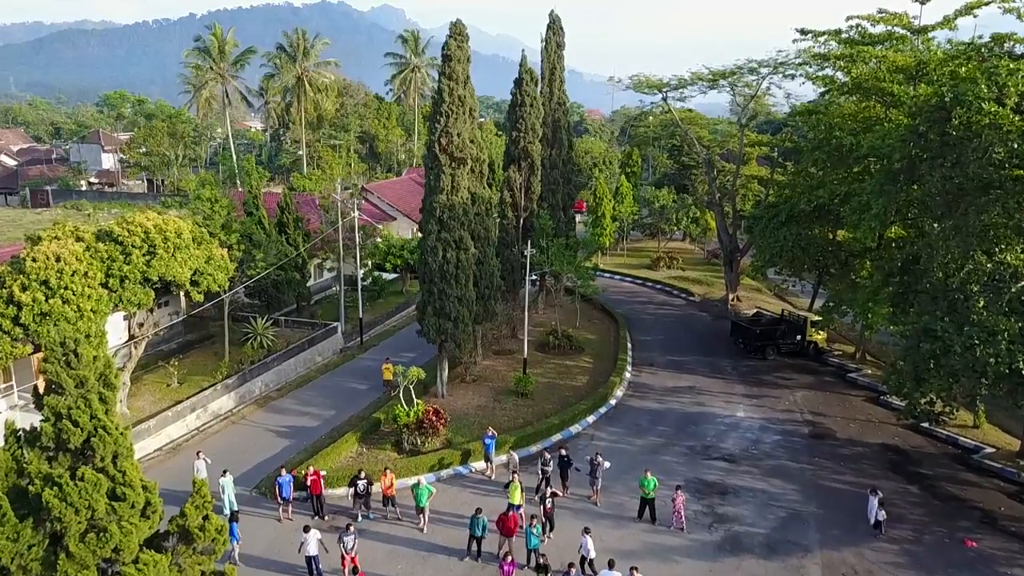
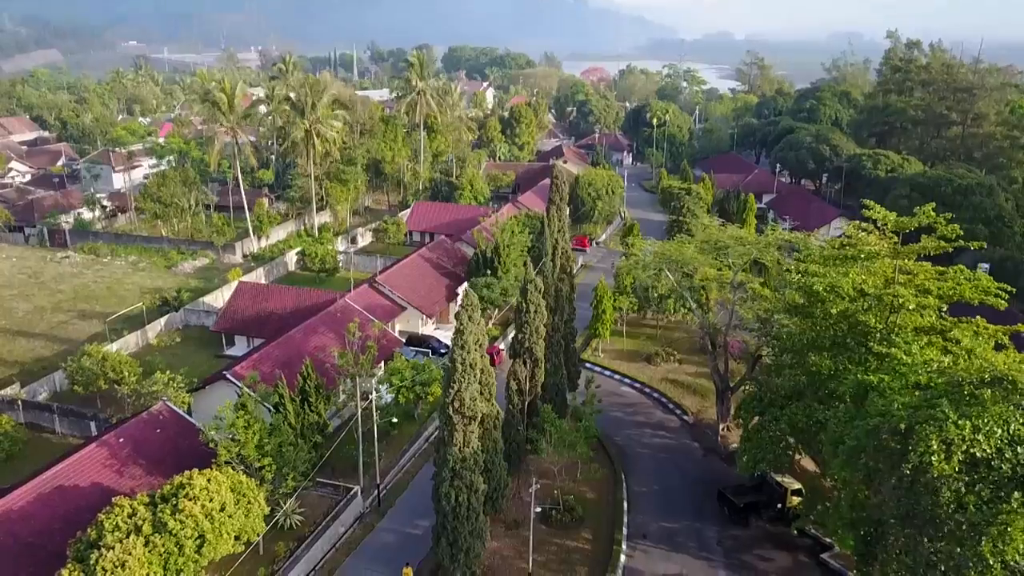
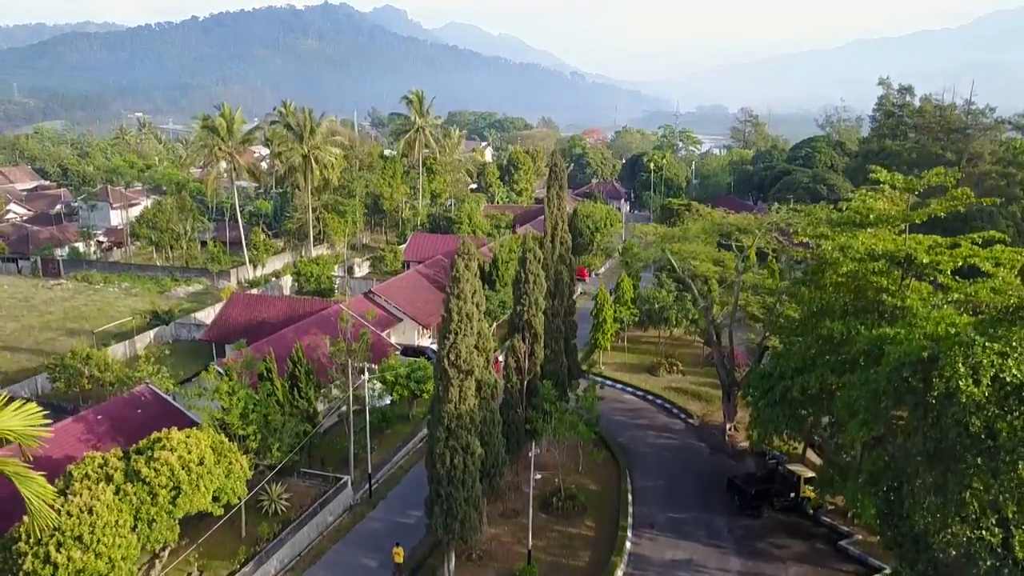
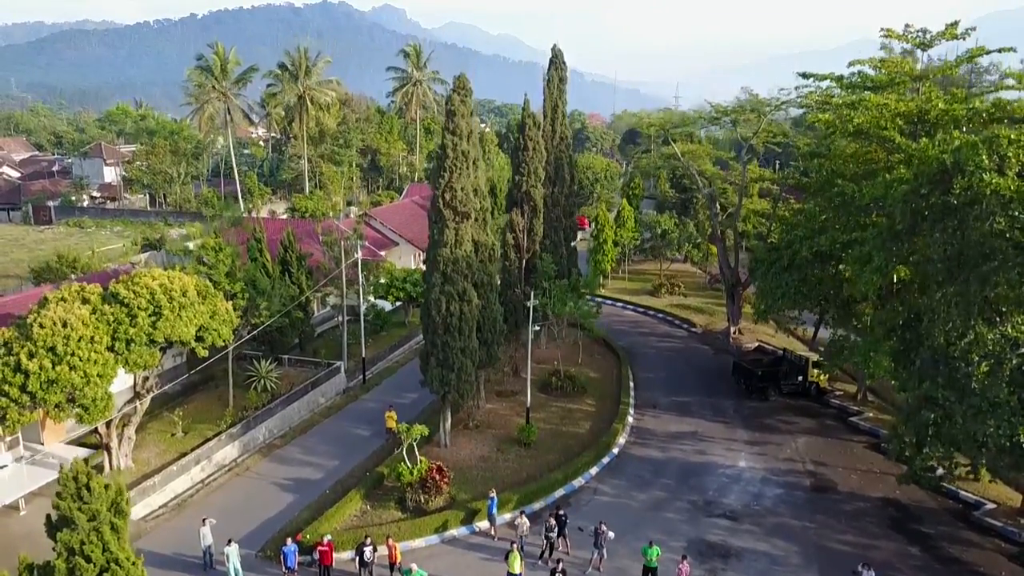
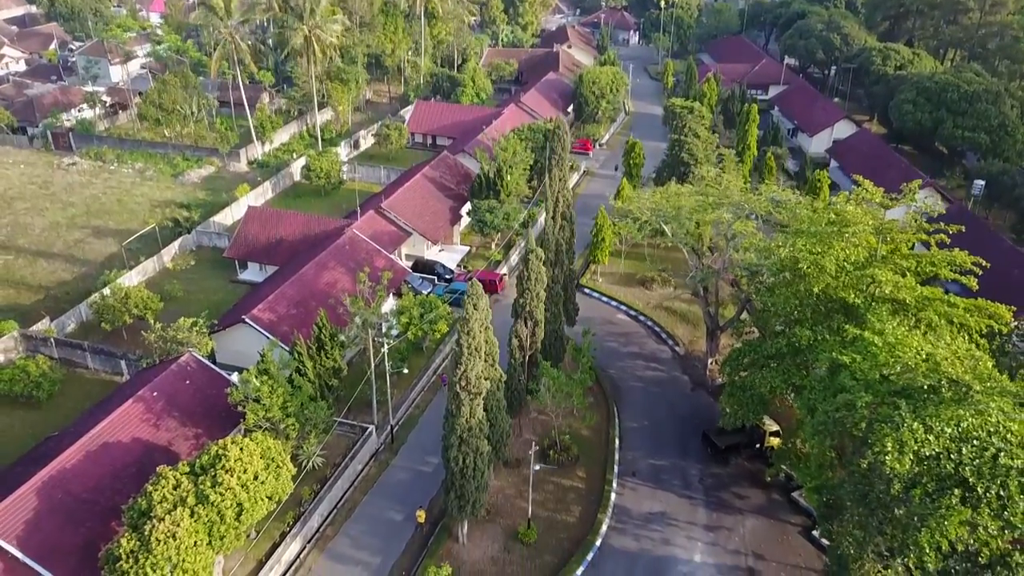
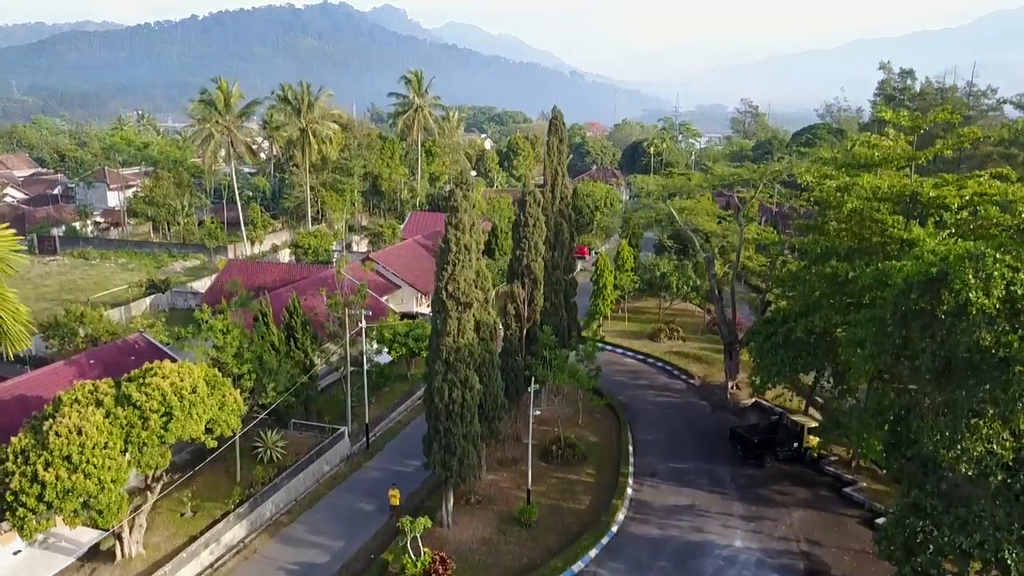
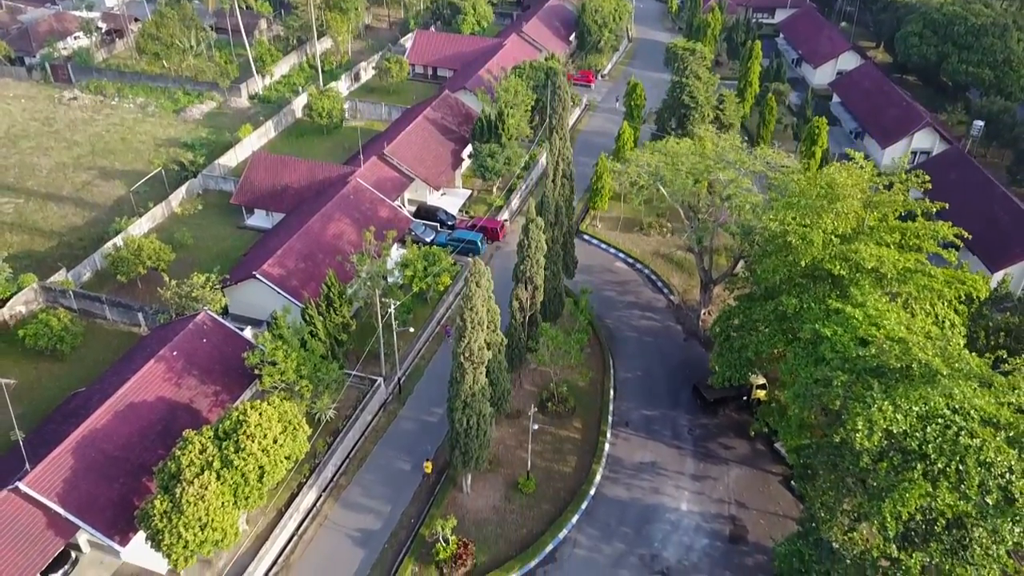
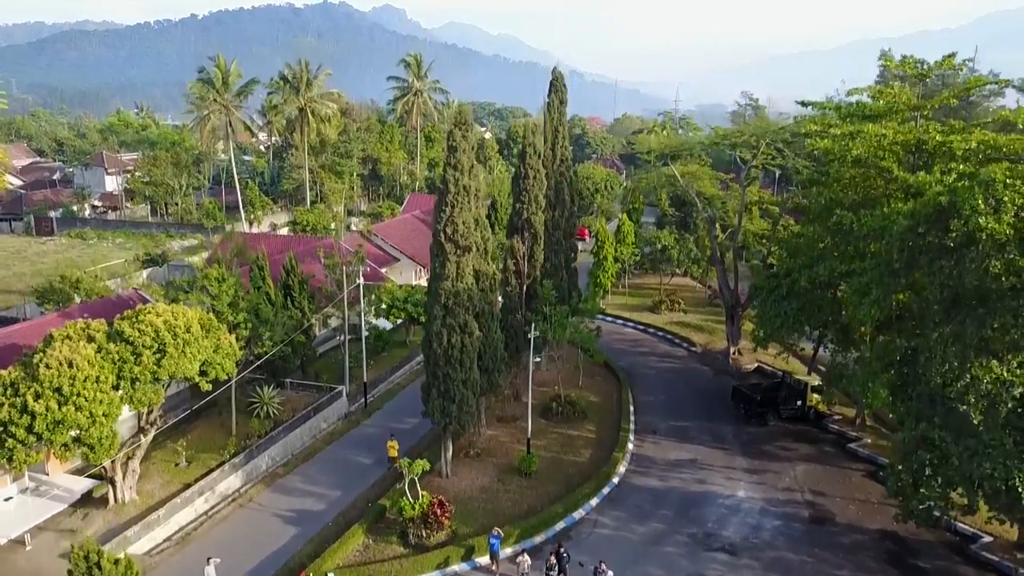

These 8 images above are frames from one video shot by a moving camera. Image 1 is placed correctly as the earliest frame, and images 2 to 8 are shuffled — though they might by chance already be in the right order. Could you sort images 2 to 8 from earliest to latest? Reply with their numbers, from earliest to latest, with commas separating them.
4, 8, 6, 3, 2, 5, 7
